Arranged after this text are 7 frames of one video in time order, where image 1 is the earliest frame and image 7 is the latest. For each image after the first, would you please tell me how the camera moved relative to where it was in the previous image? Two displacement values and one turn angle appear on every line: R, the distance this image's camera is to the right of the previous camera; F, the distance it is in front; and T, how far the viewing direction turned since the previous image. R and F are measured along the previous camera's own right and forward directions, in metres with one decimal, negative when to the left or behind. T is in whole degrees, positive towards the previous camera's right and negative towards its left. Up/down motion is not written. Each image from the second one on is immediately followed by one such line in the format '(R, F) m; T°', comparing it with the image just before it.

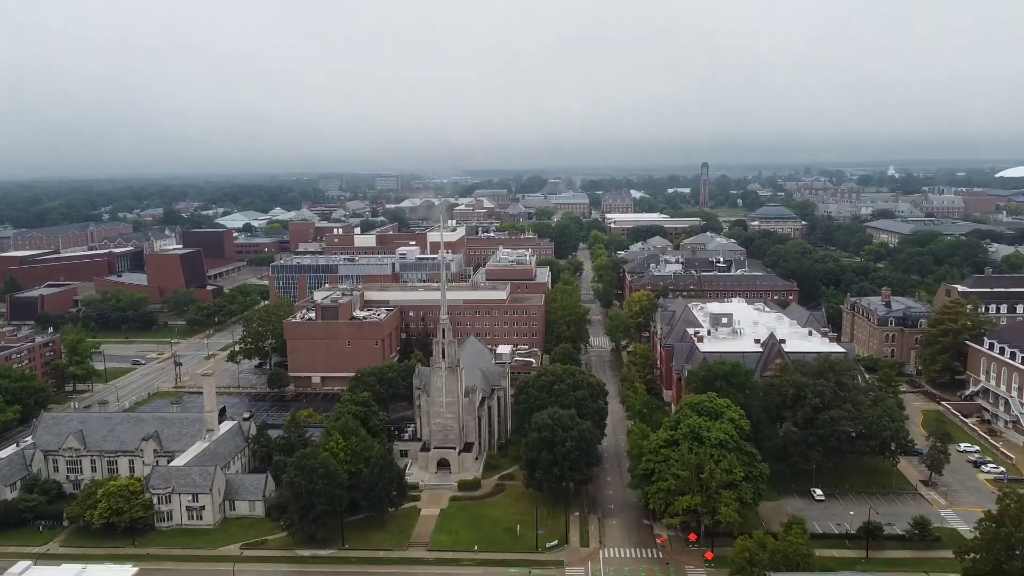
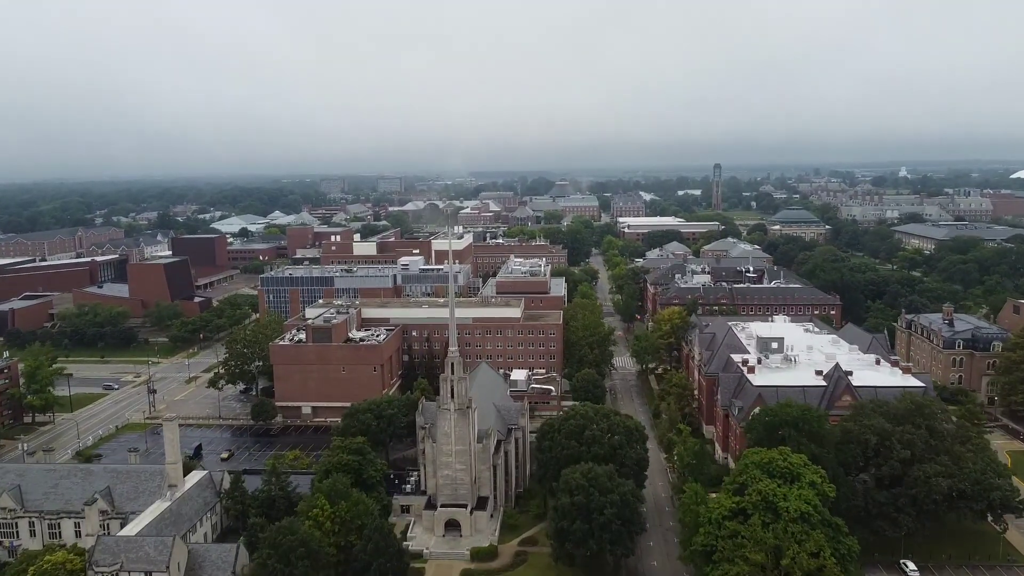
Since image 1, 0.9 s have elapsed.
(-1.1, +9.3) m; 0°
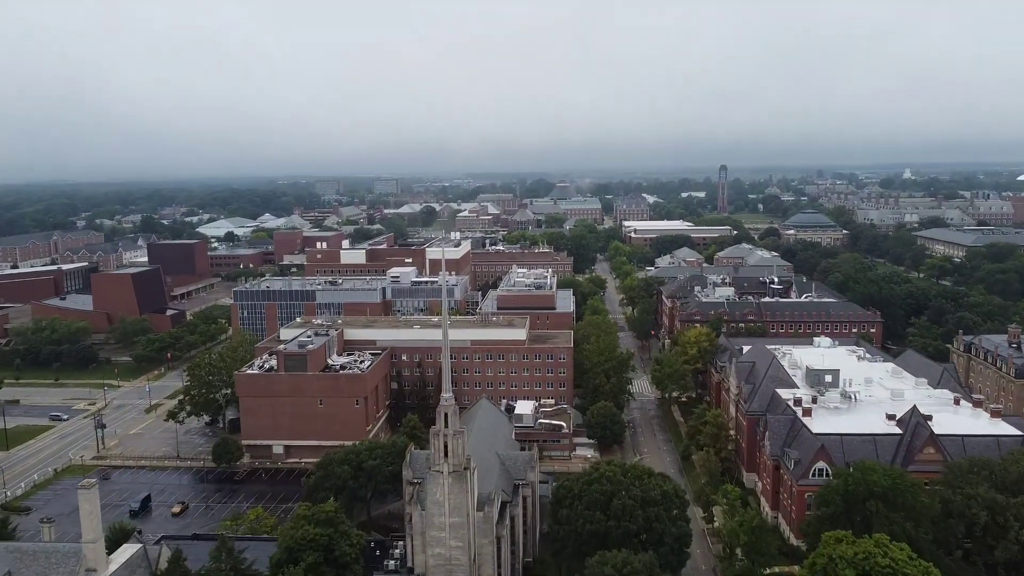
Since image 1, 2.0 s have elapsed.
(-0.5, +9.7) m; 0°
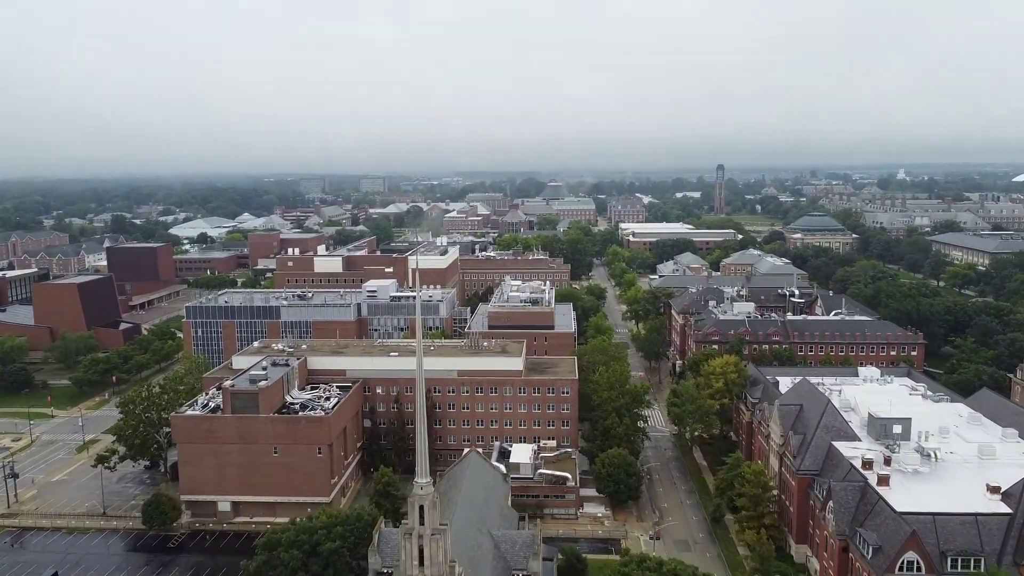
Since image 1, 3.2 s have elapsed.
(-0.4, +10.2) m; +1°
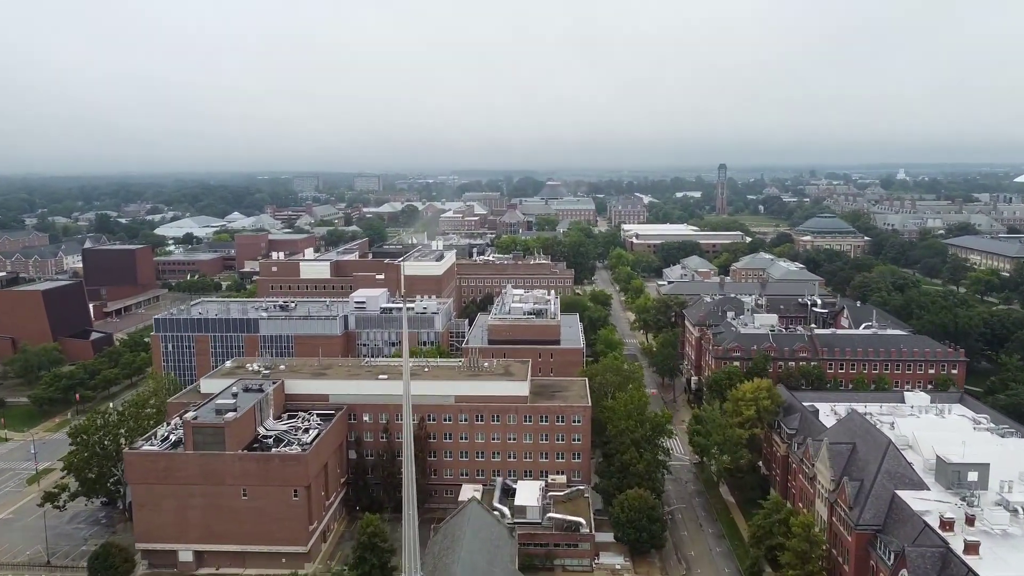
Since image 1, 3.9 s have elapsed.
(-0.6, +6.6) m; 0°
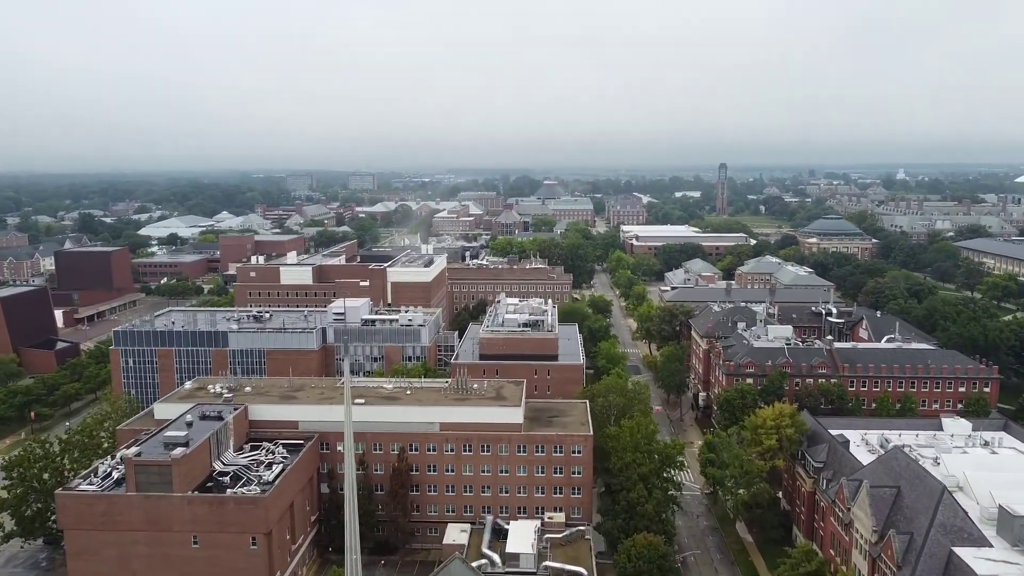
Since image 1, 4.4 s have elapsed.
(+0.3, +5.6) m; 0°
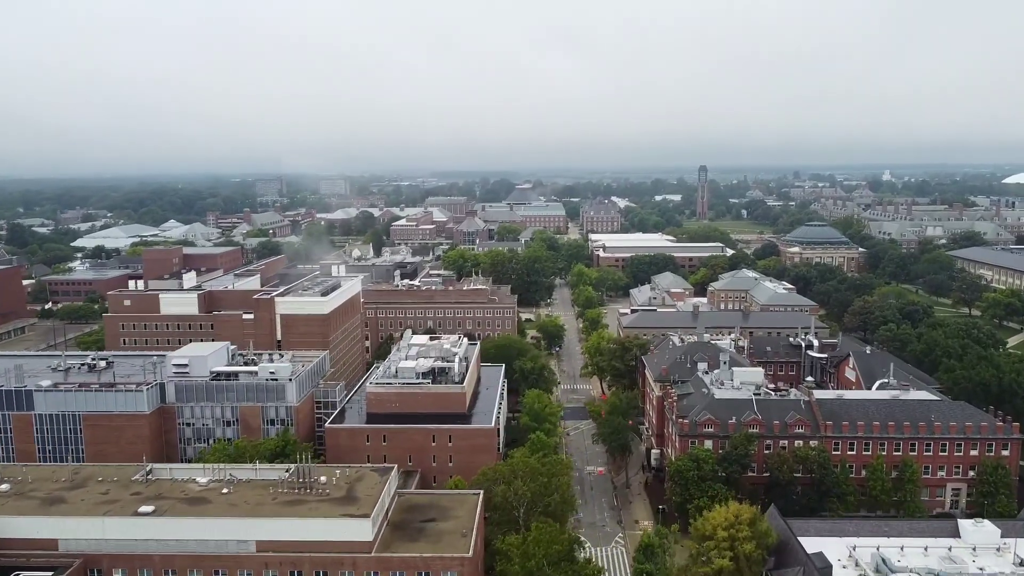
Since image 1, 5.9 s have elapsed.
(+5.8, +13.1) m; +1°
